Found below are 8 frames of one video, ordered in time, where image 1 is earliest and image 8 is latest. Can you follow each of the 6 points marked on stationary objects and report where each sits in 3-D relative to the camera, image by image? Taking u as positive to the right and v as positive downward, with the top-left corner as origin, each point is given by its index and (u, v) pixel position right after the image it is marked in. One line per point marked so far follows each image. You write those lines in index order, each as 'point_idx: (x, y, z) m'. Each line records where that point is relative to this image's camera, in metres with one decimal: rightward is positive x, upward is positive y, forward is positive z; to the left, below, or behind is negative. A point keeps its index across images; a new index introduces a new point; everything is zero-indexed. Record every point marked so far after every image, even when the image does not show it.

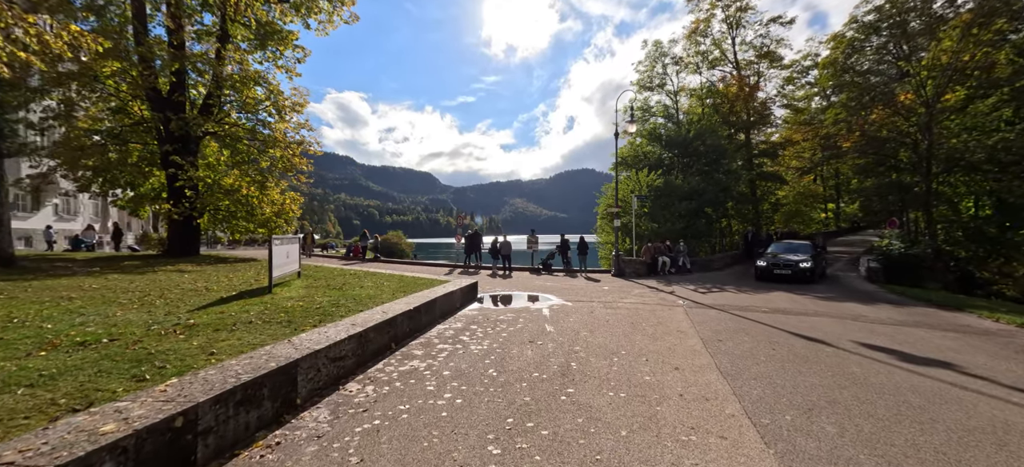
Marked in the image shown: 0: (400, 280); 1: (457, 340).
0: (-3.4, -1.4, +10.5) m
1: (-1.0, -1.9, +6.1) m
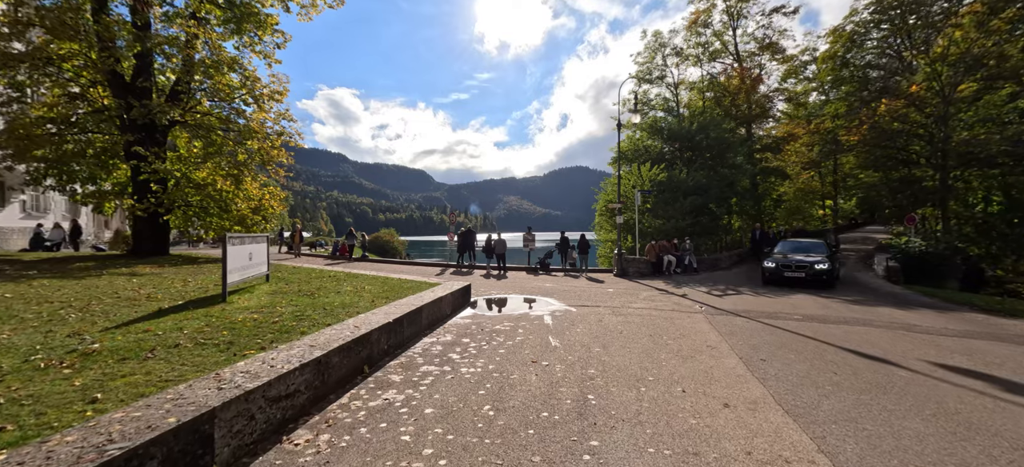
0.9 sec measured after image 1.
0: (-3.4, -1.3, +9.4) m
1: (-1.0, -1.9, +5.1) m
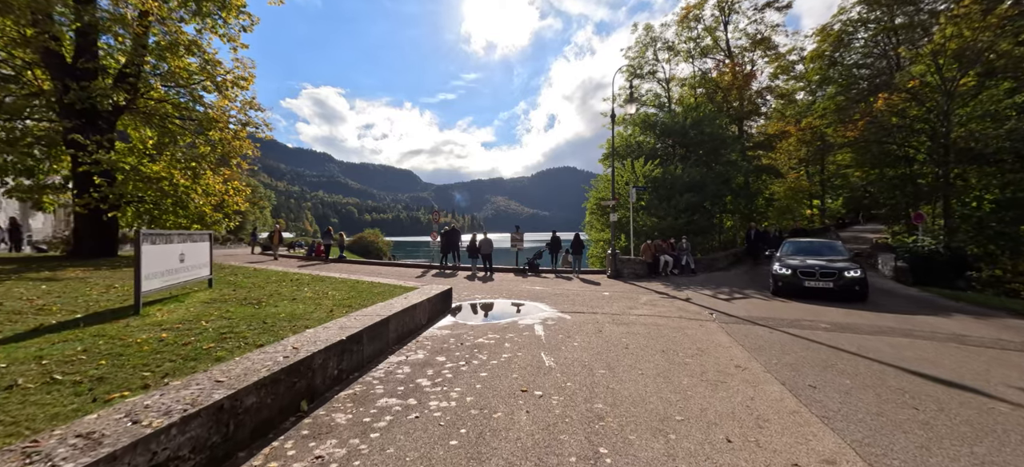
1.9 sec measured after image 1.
0: (-3.8, -1.3, +8.2) m
1: (-1.2, -1.8, +4.1) m
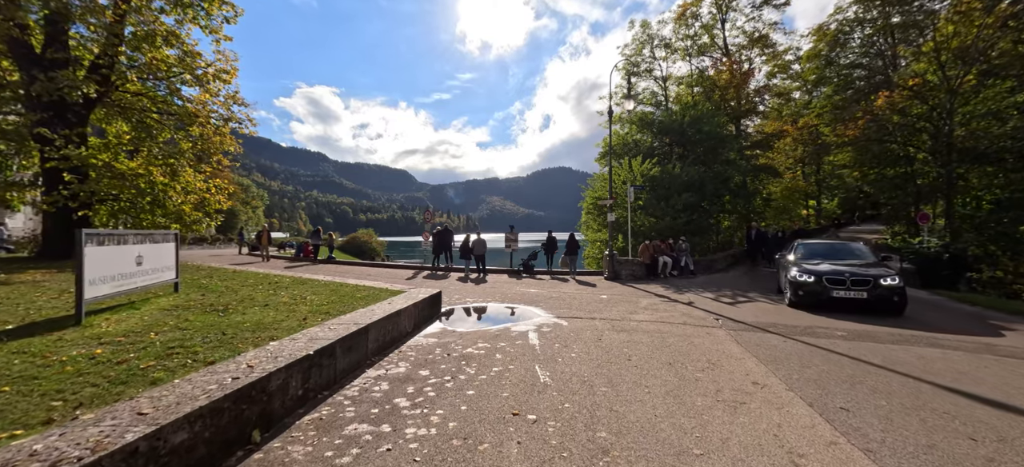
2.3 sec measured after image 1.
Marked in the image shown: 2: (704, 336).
0: (-3.9, -1.3, +7.7) m
1: (-1.3, -1.8, +3.6) m
2: (+3.2, -1.7, +5.9) m
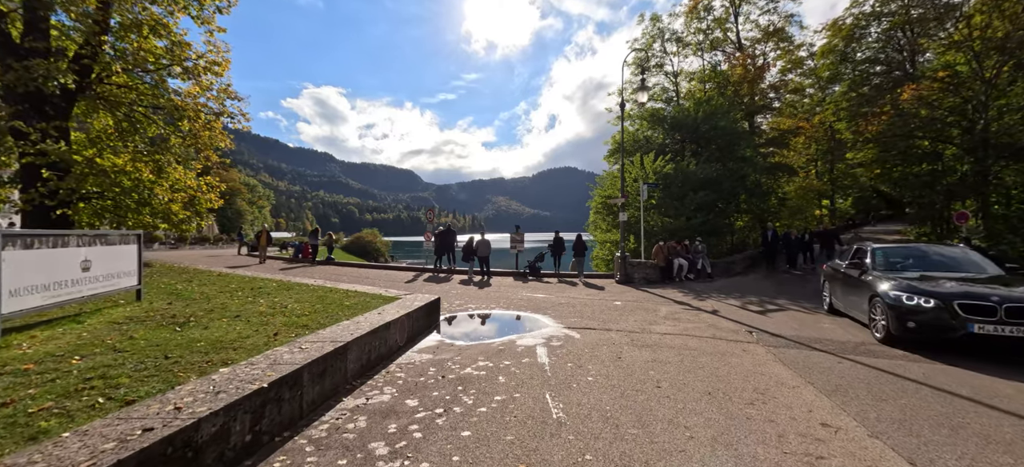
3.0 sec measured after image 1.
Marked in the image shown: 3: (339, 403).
0: (-3.8, -1.3, +7.0) m
1: (-1.2, -1.8, +2.8) m
2: (+3.3, -1.7, +5.1) m
3: (-1.8, -1.8, +3.8) m
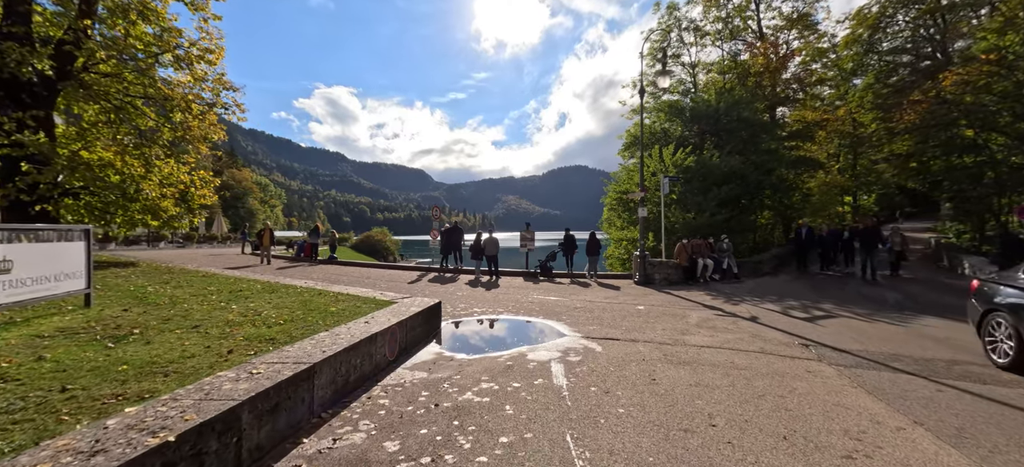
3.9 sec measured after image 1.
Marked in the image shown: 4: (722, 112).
0: (-3.7, -1.2, +6.1) m
1: (-1.2, -1.7, +1.9) m
2: (+3.4, -1.6, +4.1) m
3: (-1.8, -1.8, +2.9) m
4: (+10.7, +6.2, +17.8) m
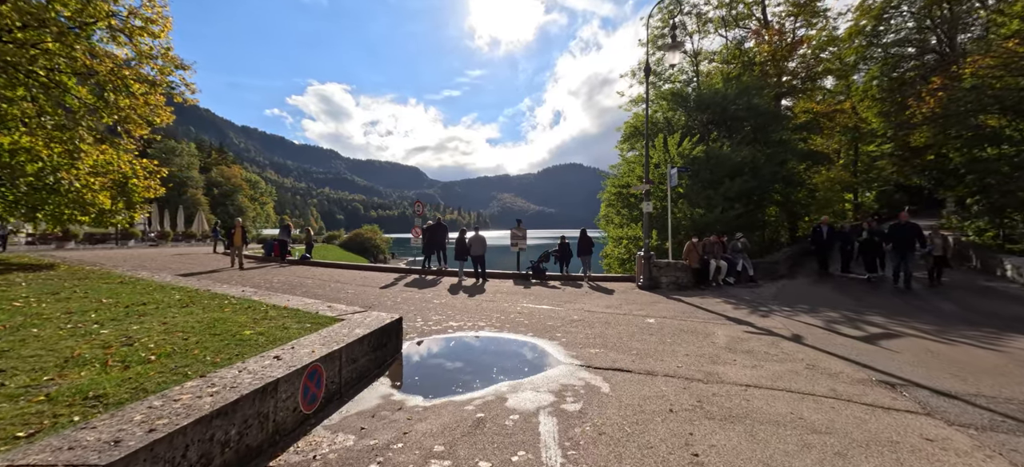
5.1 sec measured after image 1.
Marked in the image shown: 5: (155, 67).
0: (-3.9, -1.2, +4.6) m
1: (-1.4, -1.7, +0.4) m
2: (+3.2, -1.6, +2.6) m
3: (-2.0, -1.7, +1.4) m
4: (+10.2, +6.3, +16.5) m
5: (-12.2, +5.6, +12.1) m
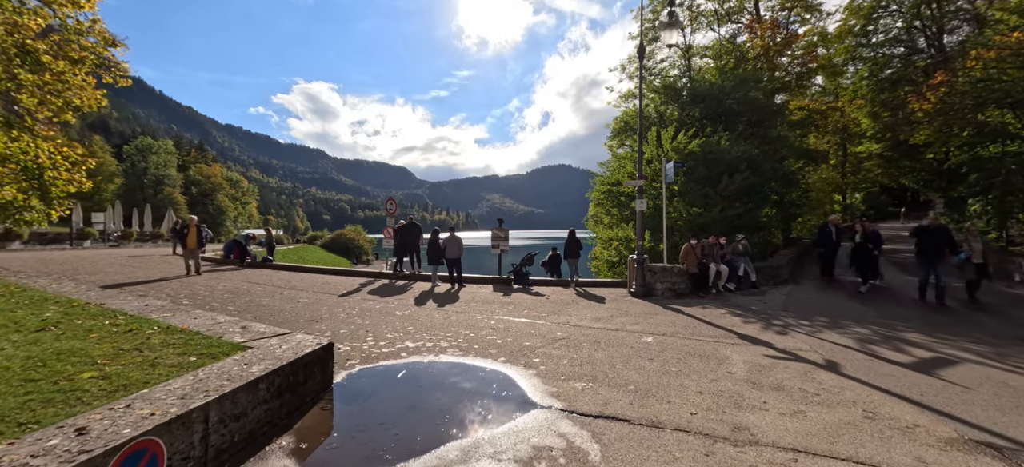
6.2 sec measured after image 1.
0: (-4.4, -1.2, +3.3) m
1: (-1.7, -1.7, -0.9) m
2: (+2.8, -1.6, +1.5) m
3: (-2.3, -1.7, +0.1) m
4: (+9.4, +6.3, +15.6) m
5: (-12.8, +5.6, +10.5) m
